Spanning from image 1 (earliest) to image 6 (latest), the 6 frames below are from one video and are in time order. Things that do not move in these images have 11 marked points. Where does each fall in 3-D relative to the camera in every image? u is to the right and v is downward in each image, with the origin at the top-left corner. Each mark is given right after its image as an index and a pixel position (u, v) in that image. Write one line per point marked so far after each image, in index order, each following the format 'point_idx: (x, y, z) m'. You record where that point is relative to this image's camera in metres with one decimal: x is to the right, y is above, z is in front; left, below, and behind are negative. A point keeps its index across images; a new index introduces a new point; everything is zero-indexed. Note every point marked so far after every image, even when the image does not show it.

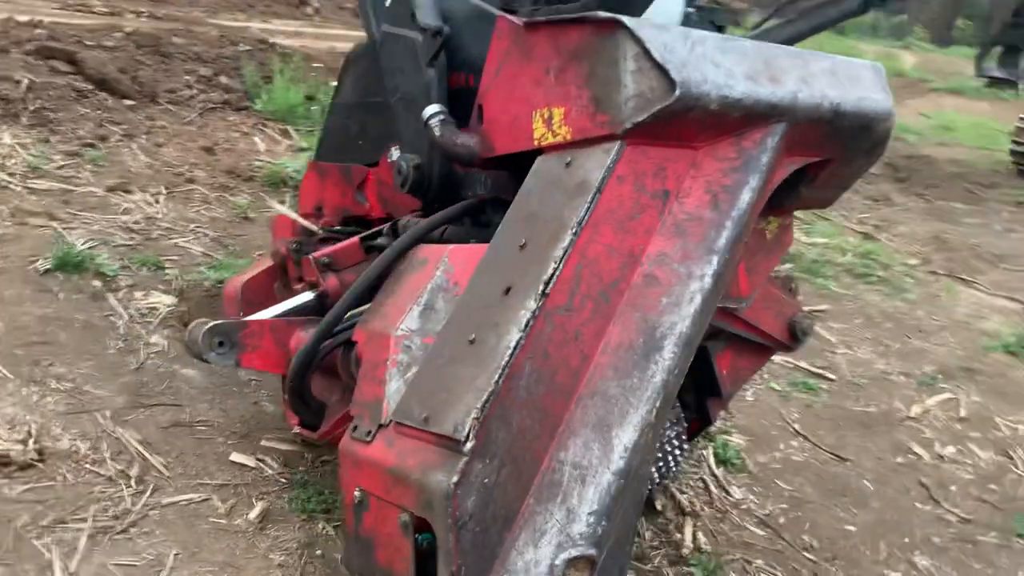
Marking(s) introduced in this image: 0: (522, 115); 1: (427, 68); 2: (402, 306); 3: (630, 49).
0: (0.0, +0.4, +1.8) m
1: (-0.2, +0.5, +2.1) m
2: (-0.2, 0.0, +1.7) m
3: (+0.2, +0.4, +1.6) m
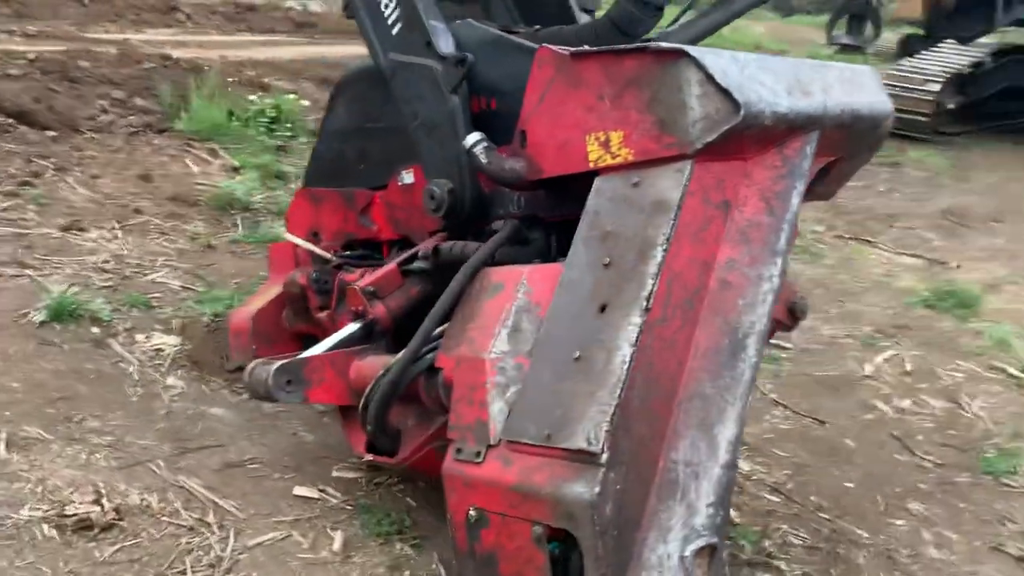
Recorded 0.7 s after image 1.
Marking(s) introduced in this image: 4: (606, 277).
0: (+0.1, +0.3, +1.9) m
1: (-0.2, +0.5, +2.2) m
2: (0.0, -0.1, +1.8) m
3: (+0.3, +0.4, +1.7) m
4: (+0.2, 0.0, +1.7) m
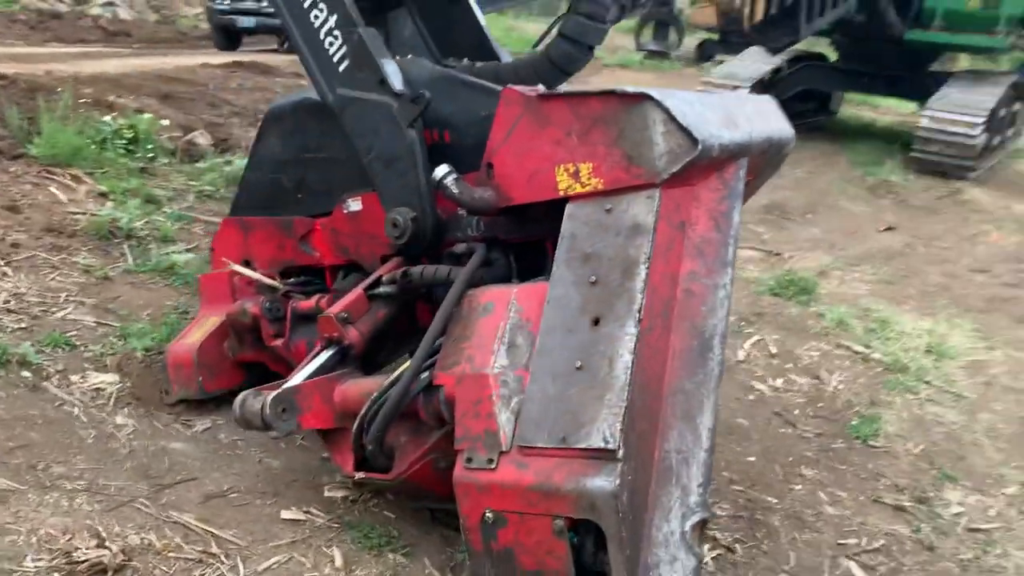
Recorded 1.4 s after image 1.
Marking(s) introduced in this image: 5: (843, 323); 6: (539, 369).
0: (+0.1, +0.3, +2.1) m
1: (-0.3, +0.4, +2.4) m
2: (-0.1, -0.1, +2.0) m
3: (+0.3, +0.4, +1.9) m
4: (+0.2, 0.0, +1.9) m
5: (+1.8, -0.2, +4.9) m
6: (+0.1, -0.2, +1.9) m
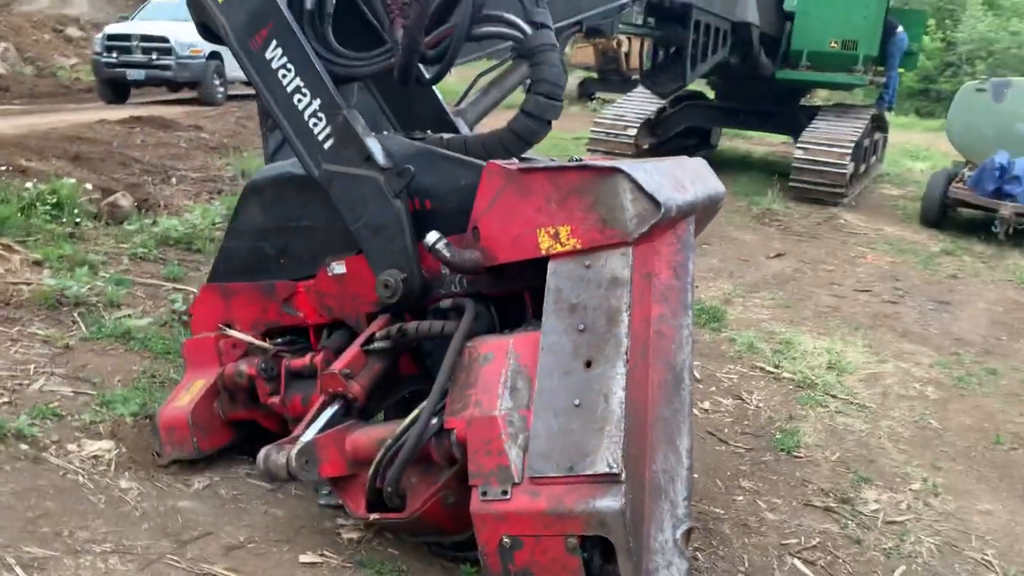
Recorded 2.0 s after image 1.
0: (0.0, +0.2, +2.4) m
1: (-0.3, +0.3, +2.6) m
2: (0.0, -0.3, +2.2) m
3: (+0.3, +0.3, +2.3) m
4: (+0.2, -0.1, +2.2) m
5: (+1.5, -0.4, +5.4) m
6: (+0.1, -0.3, +2.2) m
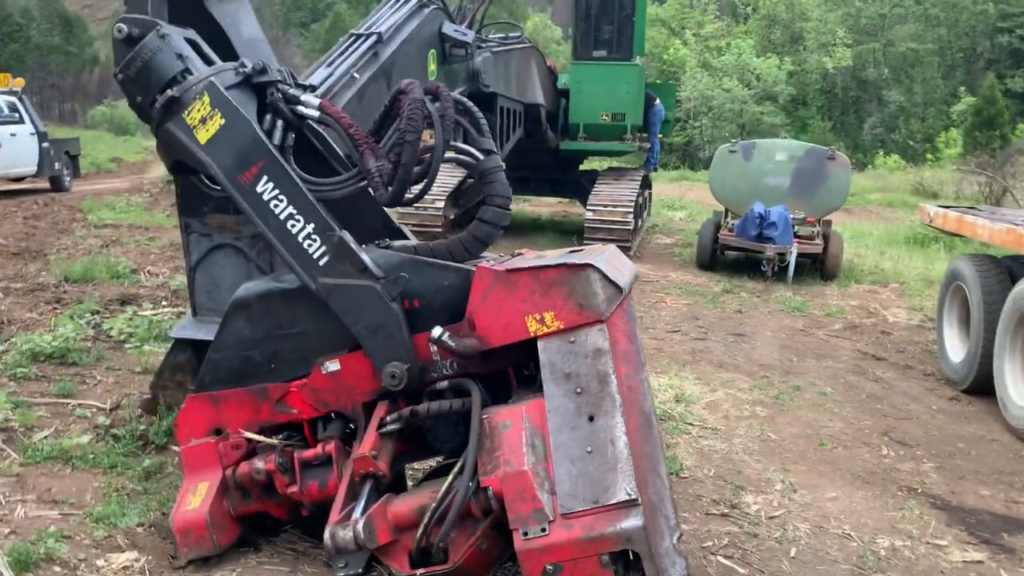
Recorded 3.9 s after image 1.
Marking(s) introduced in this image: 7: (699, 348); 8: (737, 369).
0: (0.0, -0.1, +3.0) m
1: (-0.4, -0.1, +3.1) m
2: (0.0, -0.5, +2.8) m
3: (+0.3, 0.0, +3.0) m
4: (+0.2, -0.4, +2.8) m
5: (+0.7, -0.7, +6.2) m
6: (+0.2, -0.5, +2.8) m
7: (+1.6, -0.5, +7.7) m
8: (+1.8, -0.6, +7.1) m
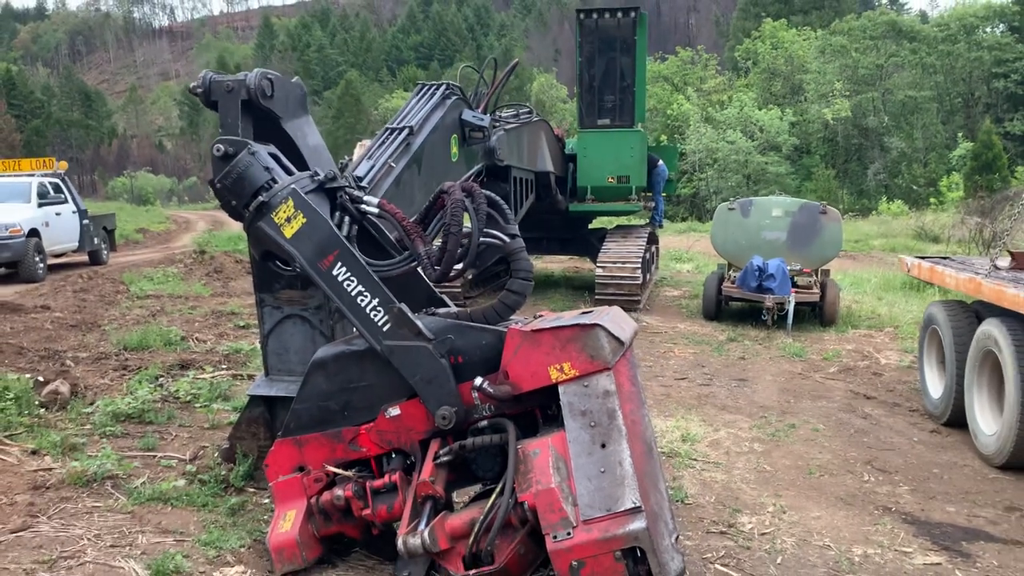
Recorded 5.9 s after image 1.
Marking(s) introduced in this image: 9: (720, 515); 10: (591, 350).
0: (+0.1, -0.4, +3.8) m
1: (-0.3, -0.3, +3.9) m
2: (+0.1, -0.7, +3.6) m
3: (+0.4, -0.2, +3.8) m
4: (+0.3, -0.6, +3.6) m
5: (+0.9, -1.1, +6.9) m
6: (+0.3, -0.8, +3.5) m
7: (+1.8, -1.0, +8.4) m
8: (+2.0, -1.1, +7.8) m
9: (+1.2, -1.3, +5.2) m
10: (+0.3, -0.3, +3.7) m
